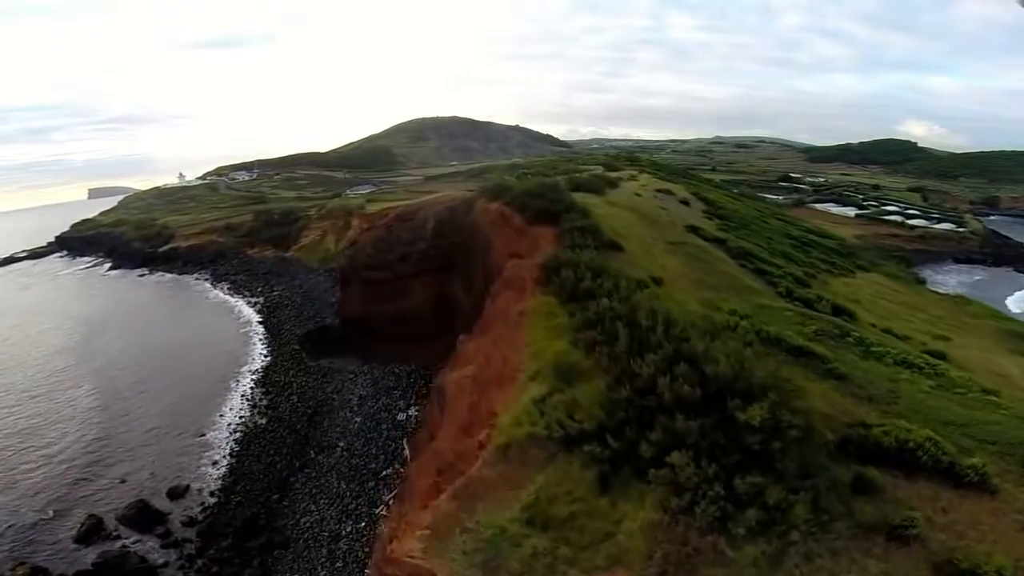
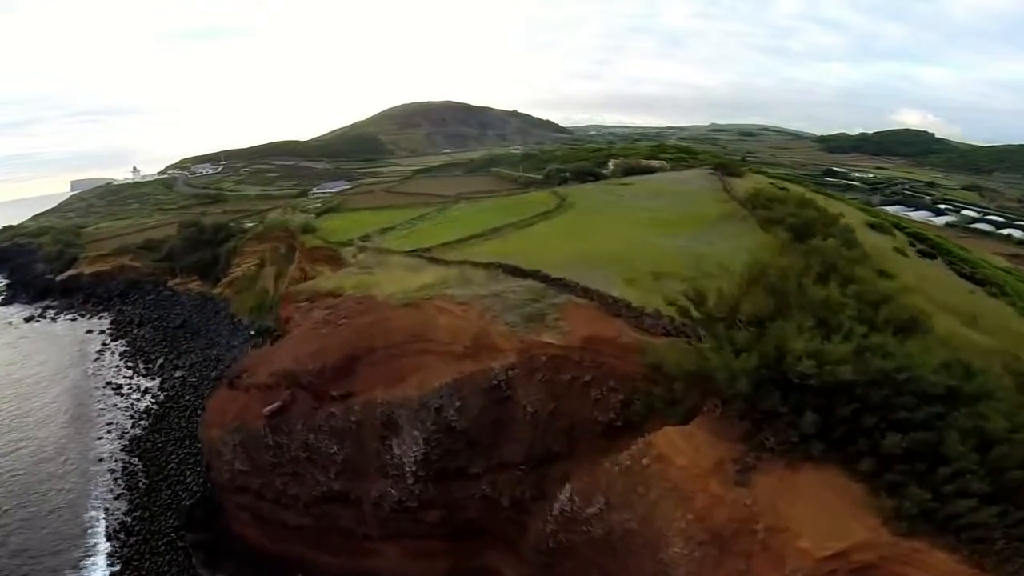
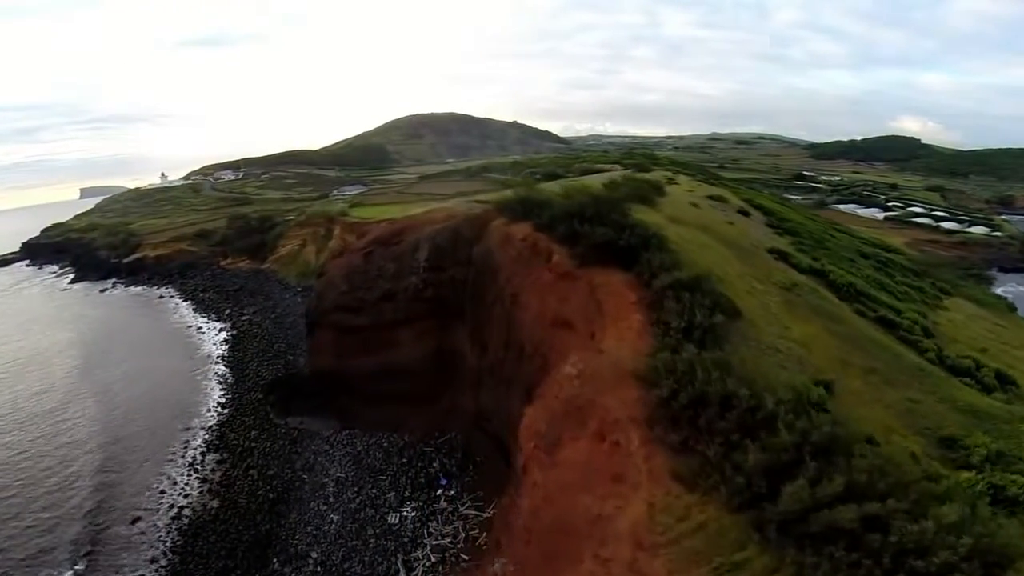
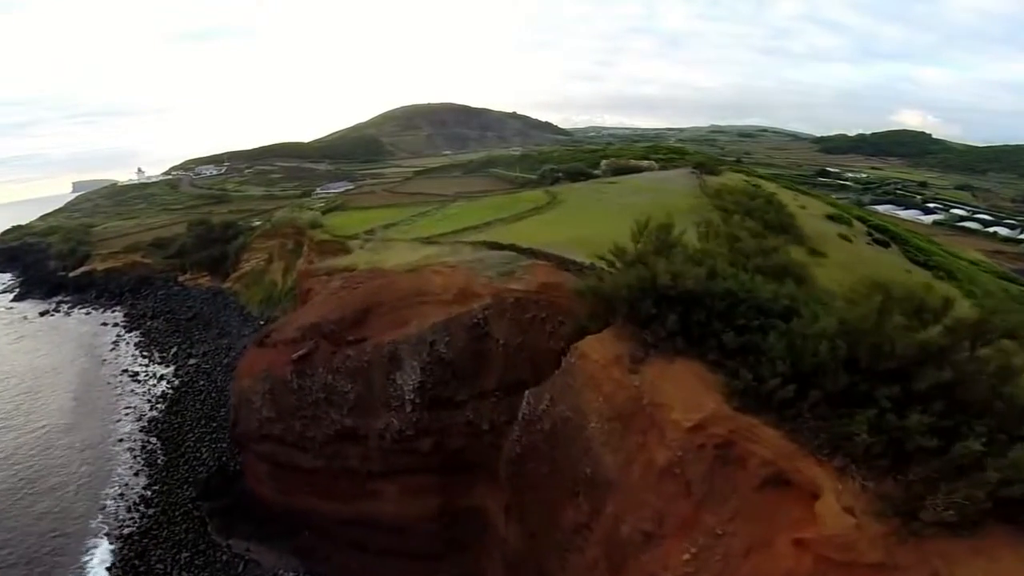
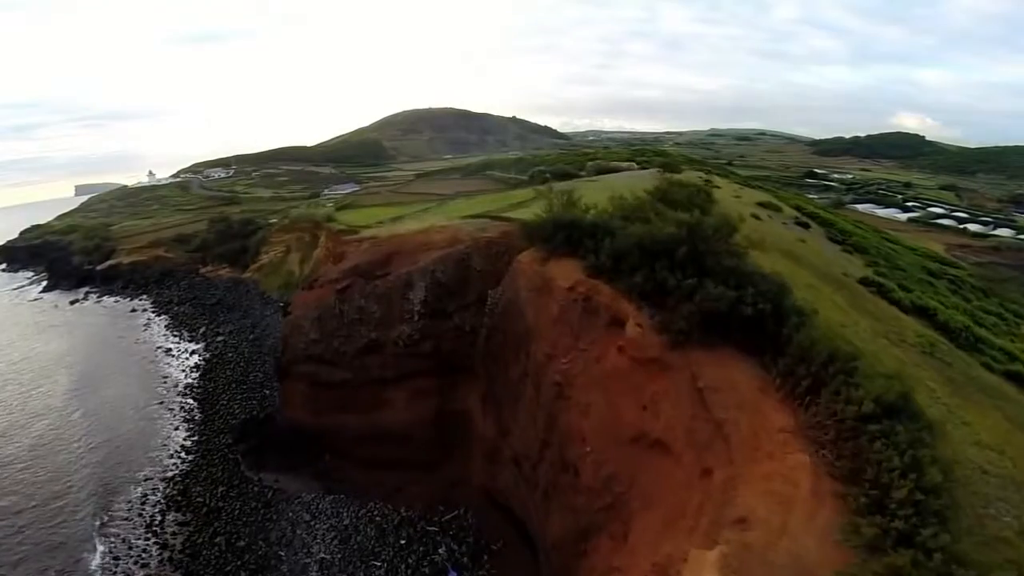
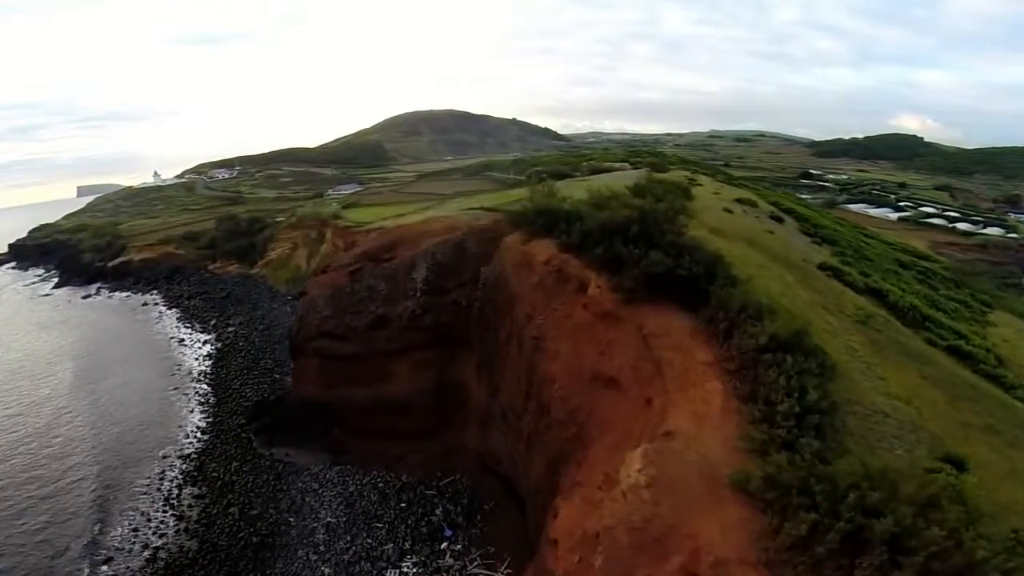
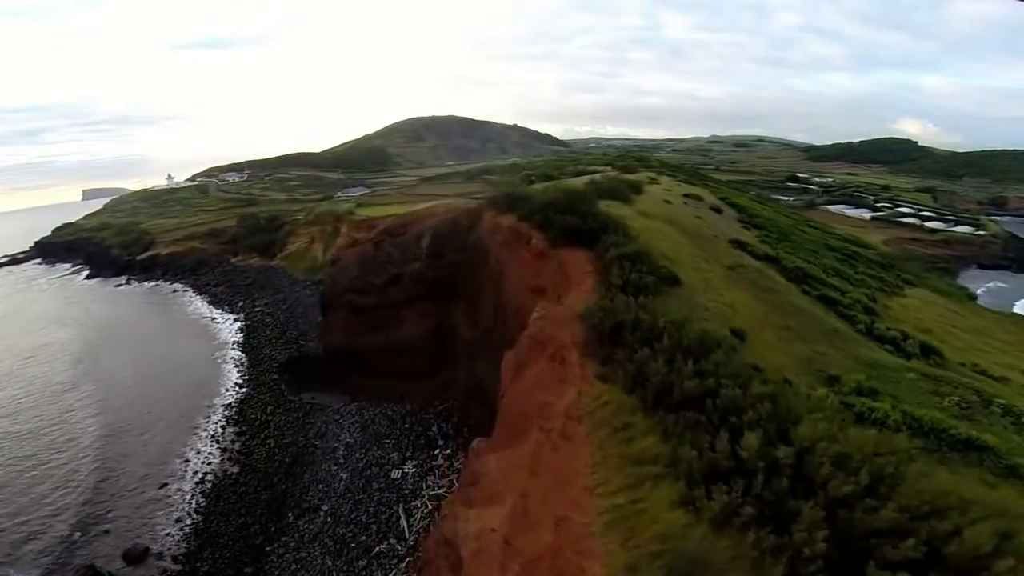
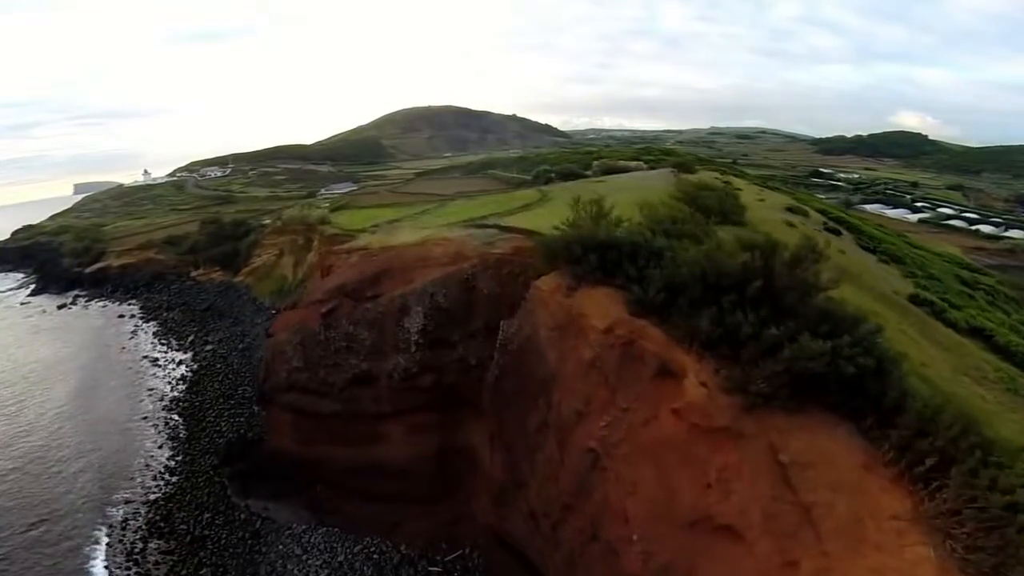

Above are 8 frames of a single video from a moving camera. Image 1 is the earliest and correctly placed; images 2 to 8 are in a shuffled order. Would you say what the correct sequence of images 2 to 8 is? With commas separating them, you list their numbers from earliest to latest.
7, 3, 6, 5, 8, 4, 2
